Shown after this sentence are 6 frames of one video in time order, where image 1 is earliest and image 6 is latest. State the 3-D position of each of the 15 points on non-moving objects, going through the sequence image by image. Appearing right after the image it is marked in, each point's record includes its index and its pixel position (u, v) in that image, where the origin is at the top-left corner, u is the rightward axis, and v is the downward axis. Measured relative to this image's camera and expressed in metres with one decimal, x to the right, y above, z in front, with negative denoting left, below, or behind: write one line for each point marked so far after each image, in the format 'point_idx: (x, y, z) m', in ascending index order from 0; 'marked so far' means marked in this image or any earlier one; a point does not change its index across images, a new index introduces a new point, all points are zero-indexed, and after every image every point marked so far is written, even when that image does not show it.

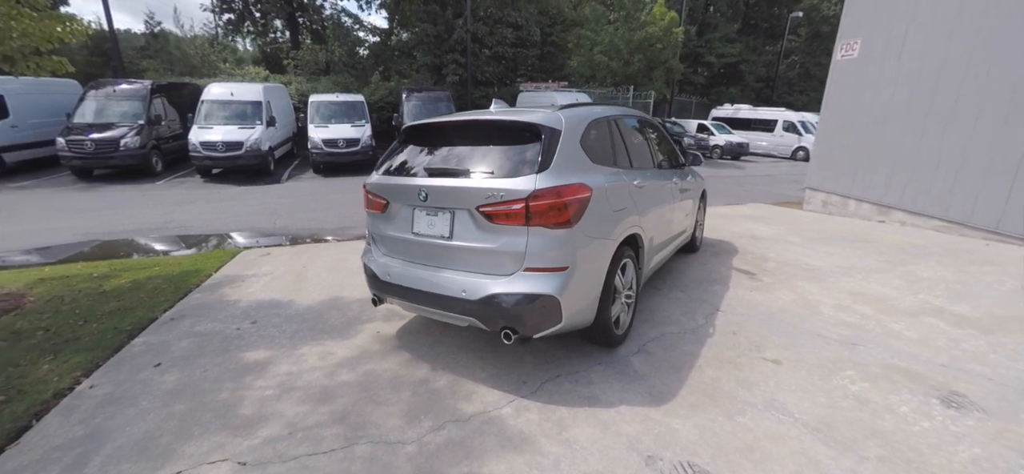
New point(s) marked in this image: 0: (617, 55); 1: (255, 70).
0: (+3.6, +6.5, +16.5) m
1: (-11.0, +6.9, +19.0) m
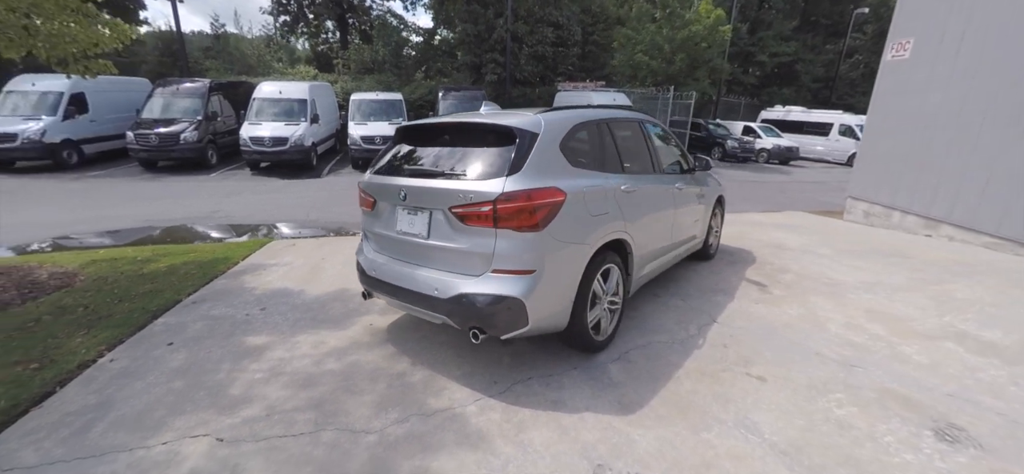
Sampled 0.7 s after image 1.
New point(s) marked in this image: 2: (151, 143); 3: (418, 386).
0: (+5.0, +6.4, +16.1) m
1: (-9.2, +7.3, +20.0) m
2: (-8.7, +2.3, +11.1) m
3: (-0.6, -0.9, +2.9) m
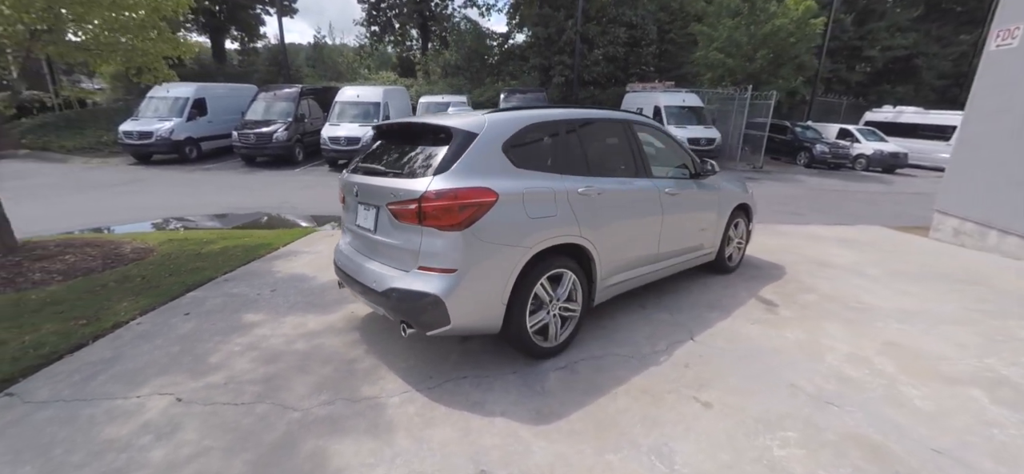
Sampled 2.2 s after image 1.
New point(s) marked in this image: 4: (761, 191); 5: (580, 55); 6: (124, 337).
0: (+7.4, +6.0, +14.9) m
1: (-5.8, +7.6, +21.5) m
2: (-7.2, +2.6, +12.6) m
3: (-1.0, -0.9, +3.0) m
4: (+5.7, +1.1, +10.6) m
5: (+2.4, +6.7, +17.0) m
6: (-3.1, -0.8, +3.6) m
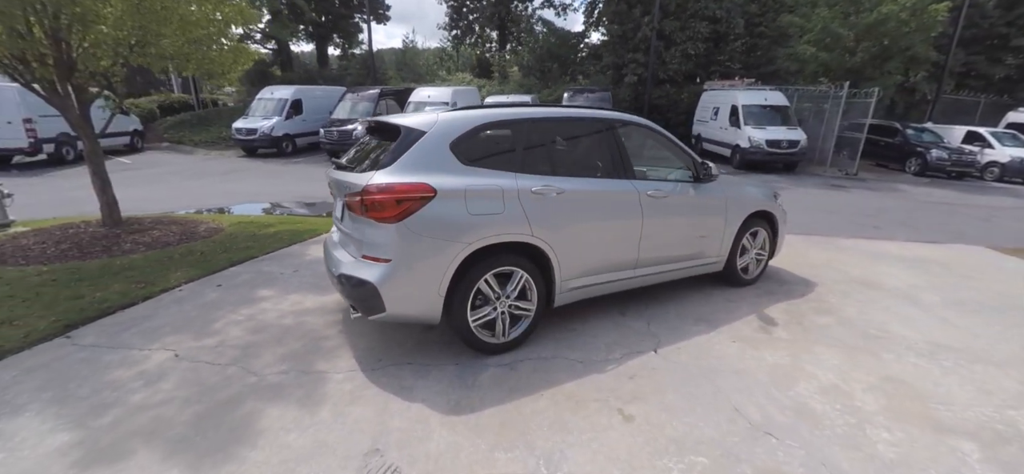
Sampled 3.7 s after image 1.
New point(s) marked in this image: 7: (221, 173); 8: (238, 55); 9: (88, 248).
0: (+9.6, +5.6, +13.2) m
1: (-1.9, +7.9, +22.3) m
2: (-5.4, +3.0, +13.9) m
3: (-1.4, -0.8, +3.3) m
4: (+6.8, +0.8, +9.4) m
5: (+5.1, +6.6, +16.3) m
6: (-3.3, -0.6, +4.3) m
7: (-8.2, +1.8, +12.9) m
8: (-3.8, +2.5, +6.3) m
9: (-5.2, -0.1, +5.6) m
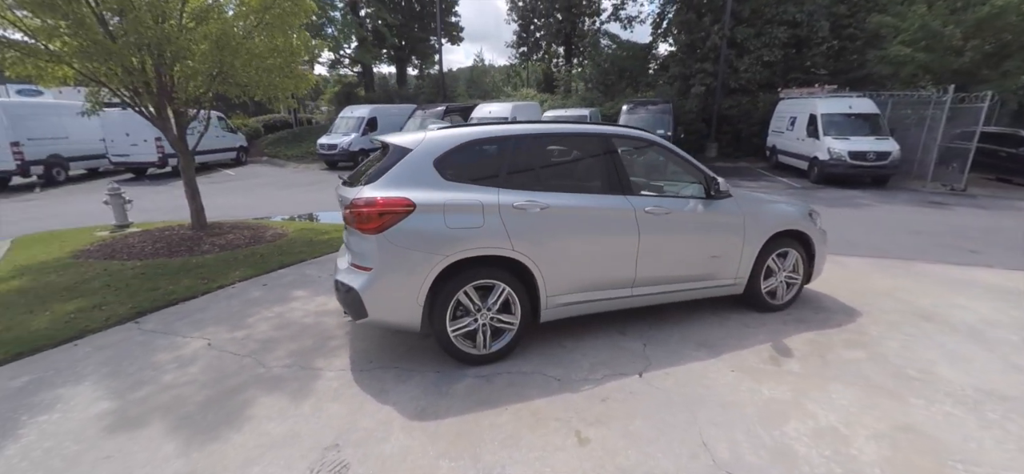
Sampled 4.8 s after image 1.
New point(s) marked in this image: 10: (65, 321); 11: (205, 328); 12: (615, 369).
0: (+11.2, +4.9, +11.6) m
1: (+1.5, +7.3, +22.6) m
2: (-3.5, +2.7, +14.8) m
3: (-1.5, -0.9, +3.6) m
4: (+7.7, +0.3, +8.2) m
5: (+7.4, +6.0, +15.4) m
6: (-3.2, -0.6, +4.9) m
7: (-6.5, +1.6, +14.3) m
8: (-3.3, +2.4, +7.0) m
9: (-4.8, -0.2, +6.6) m
10: (-4.2, -0.8, +4.3) m
11: (-2.8, -0.8, +4.1) m
12: (+0.7, -0.9, +3.1) m
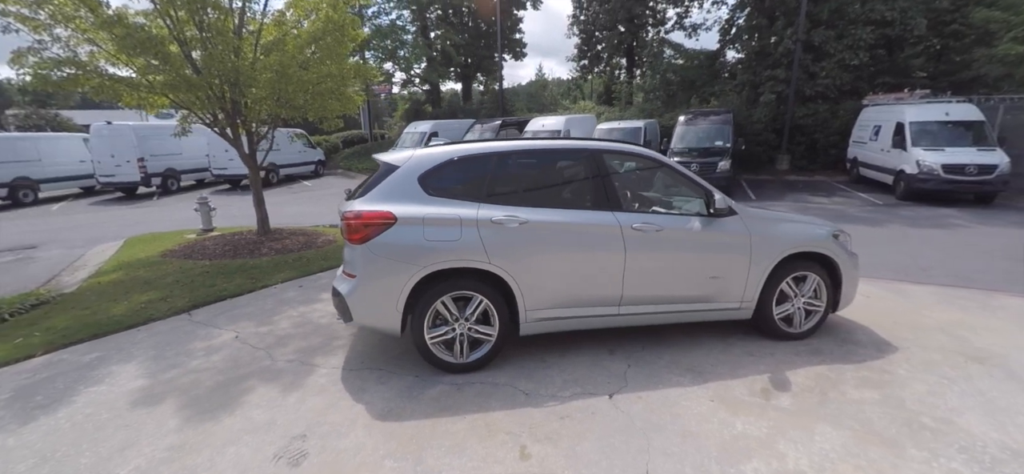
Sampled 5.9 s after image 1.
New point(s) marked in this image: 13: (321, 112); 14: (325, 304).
0: (+12.5, +4.3, +9.9) m
1: (+4.7, +6.6, +22.3) m
2: (-1.6, +2.4, +15.4) m
3: (-1.5, -0.9, +3.9) m
4: (+8.3, -0.1, +7.0) m
5: (+9.3, +5.3, +14.2) m
6: (-3.0, -0.7, +5.5) m
7: (-4.7, +1.4, +15.3) m
8: (-2.7, +2.3, +7.6) m
9: (-4.4, -0.2, +7.4) m
10: (-4.1, -0.8, +5.0) m
11: (-2.8, -0.9, +4.6) m
12: (+0.5, -1.0, +3.0) m
13: (-3.0, +2.1, +7.5) m
14: (-2.0, -0.7, +4.9) m
